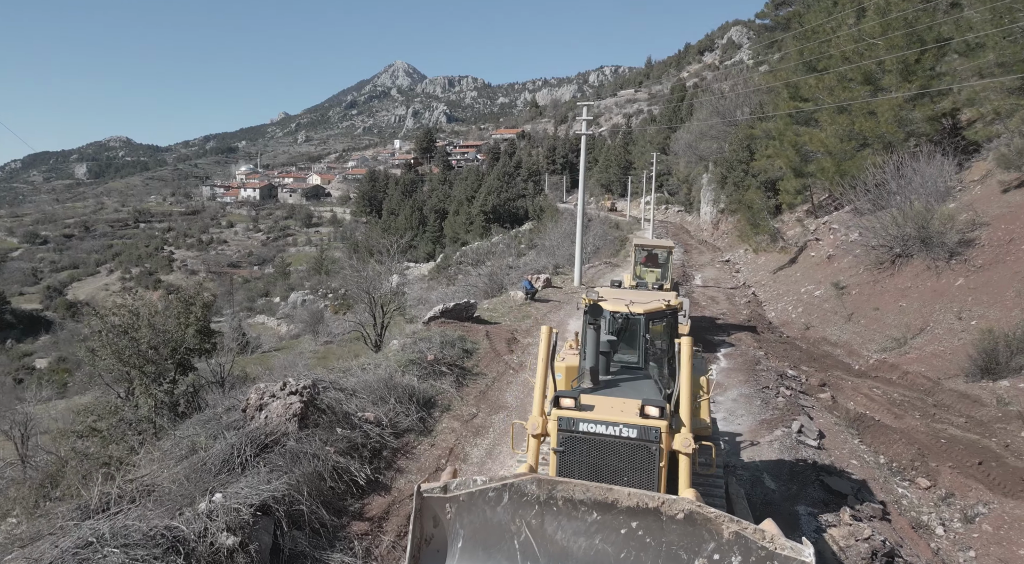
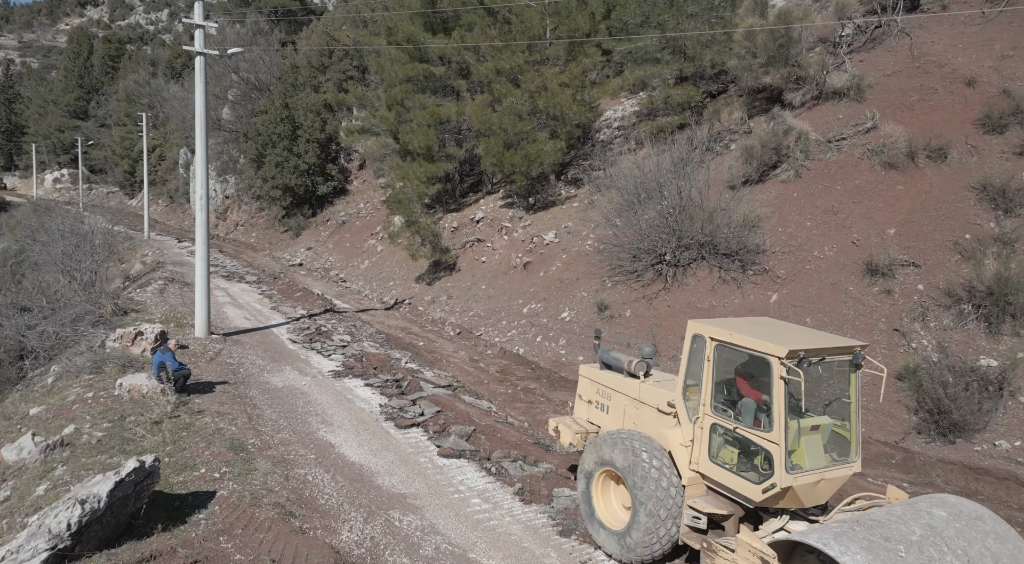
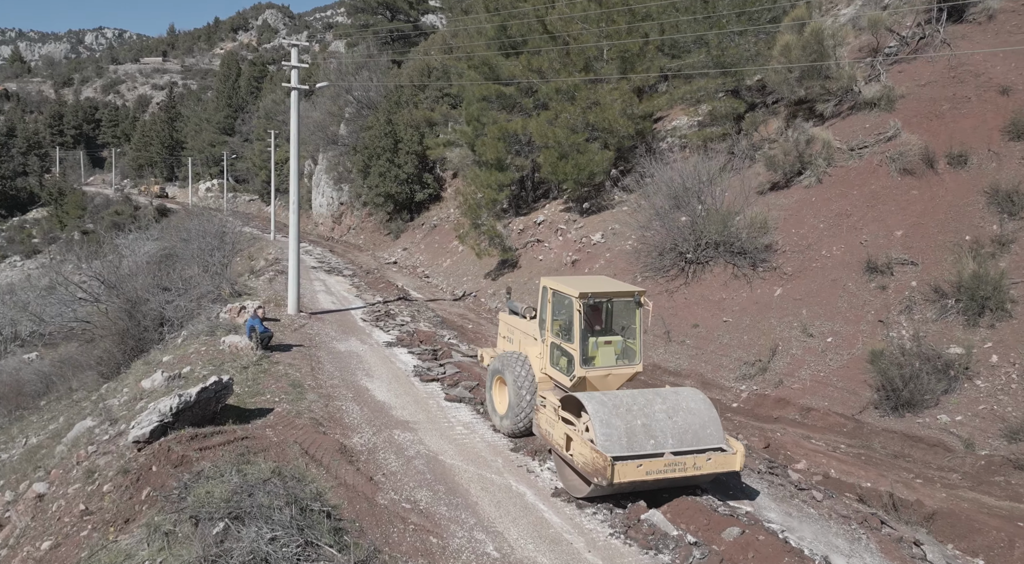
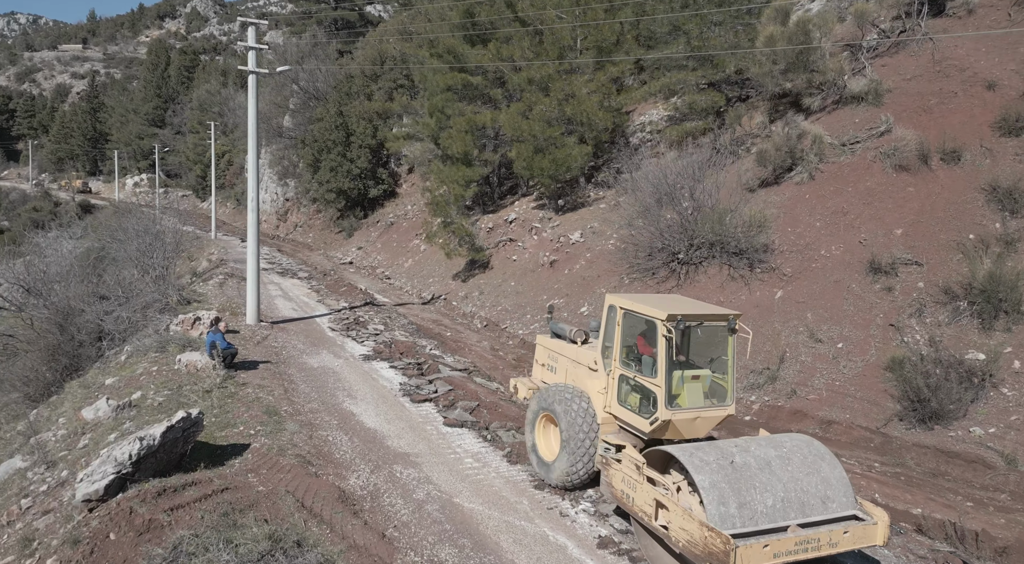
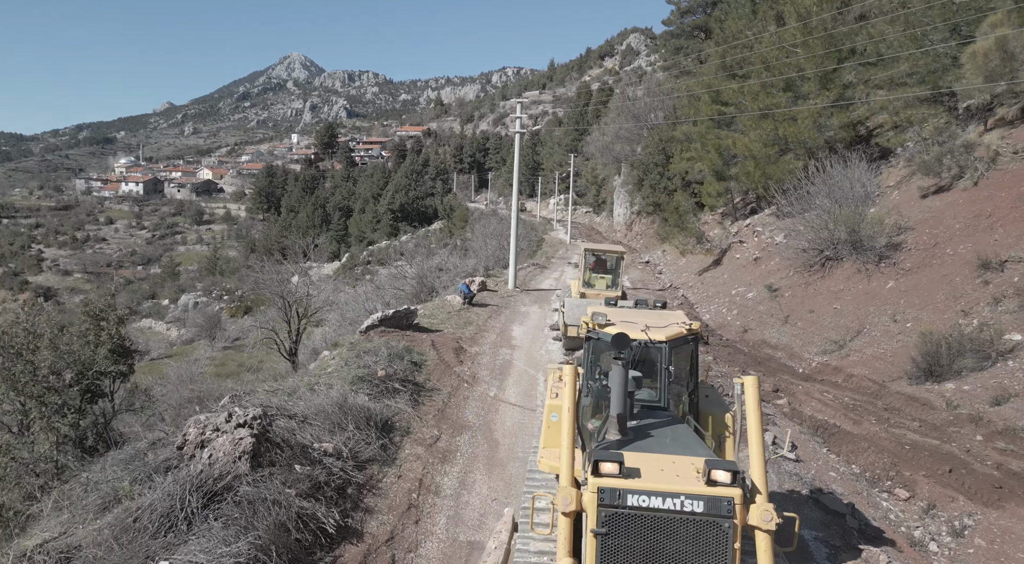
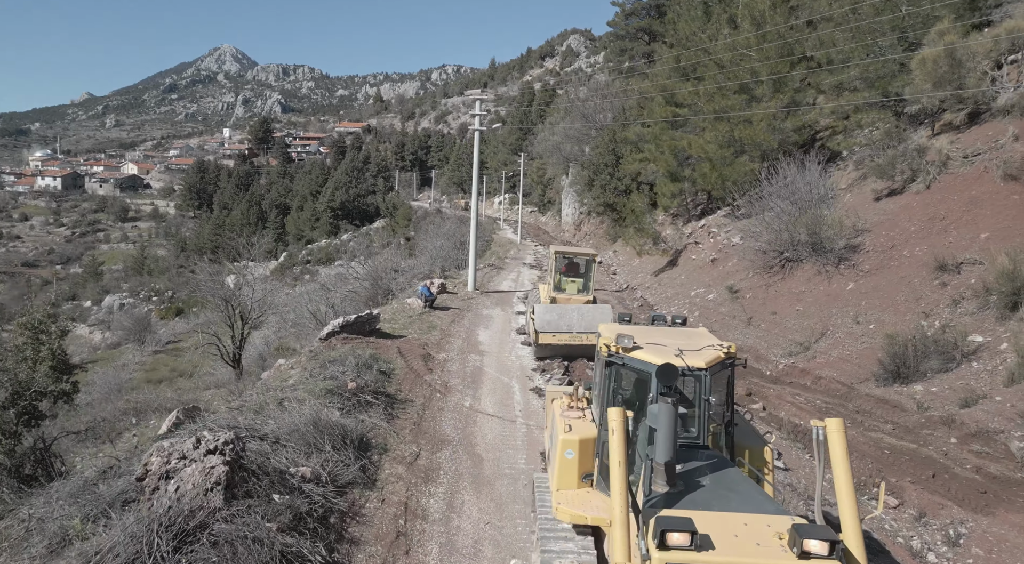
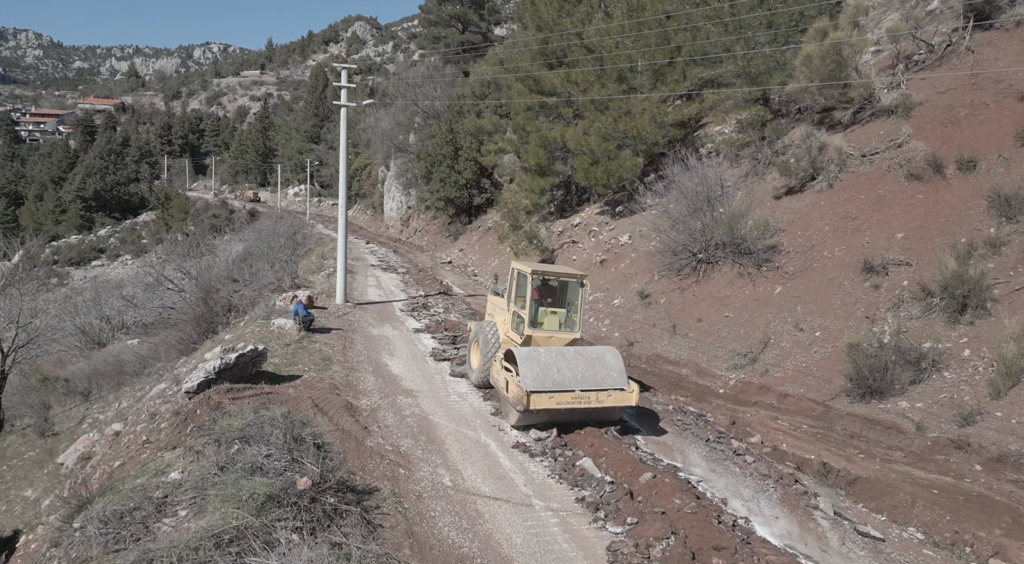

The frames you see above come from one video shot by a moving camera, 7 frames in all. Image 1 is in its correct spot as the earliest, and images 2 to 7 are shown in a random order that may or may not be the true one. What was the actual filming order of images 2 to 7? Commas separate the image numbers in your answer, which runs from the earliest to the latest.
5, 6, 7, 3, 4, 2
